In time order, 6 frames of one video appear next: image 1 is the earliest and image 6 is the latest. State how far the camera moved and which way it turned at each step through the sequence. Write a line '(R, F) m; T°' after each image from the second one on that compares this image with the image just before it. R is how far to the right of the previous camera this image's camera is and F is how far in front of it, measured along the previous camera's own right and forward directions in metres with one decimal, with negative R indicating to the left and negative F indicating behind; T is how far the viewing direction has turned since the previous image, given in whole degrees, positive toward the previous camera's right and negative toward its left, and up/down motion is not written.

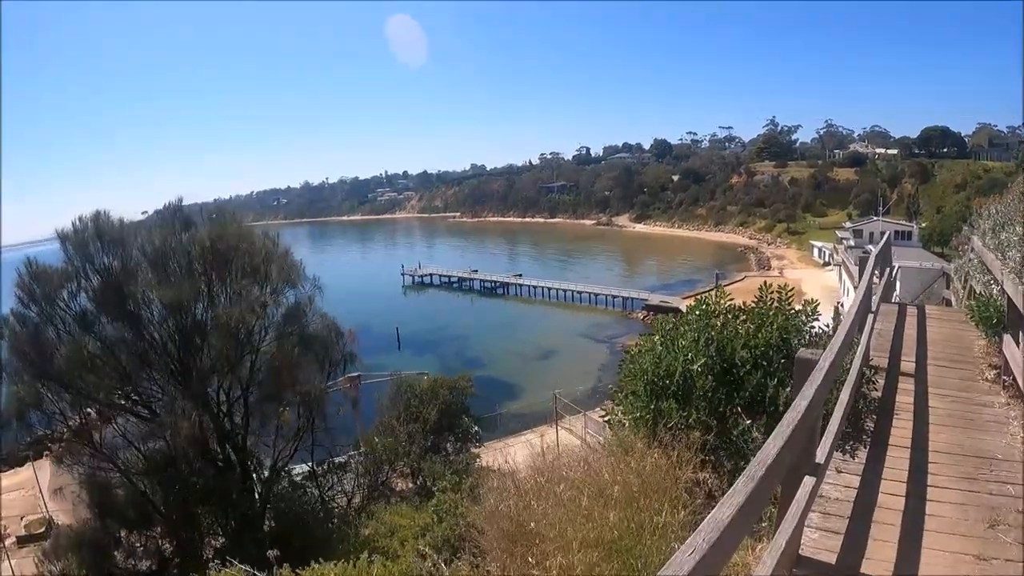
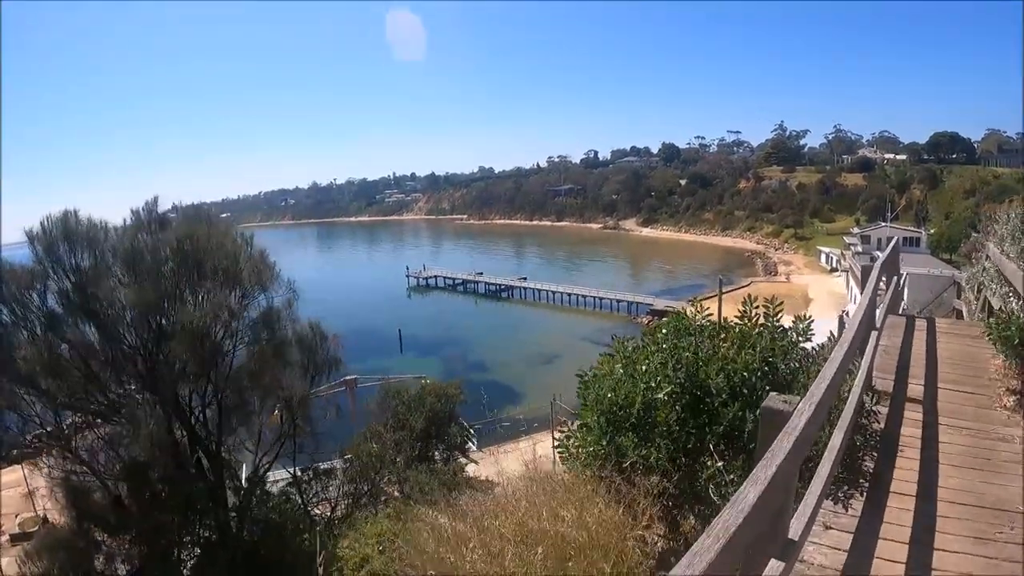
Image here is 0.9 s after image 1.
(+0.3, +0.4) m; -1°
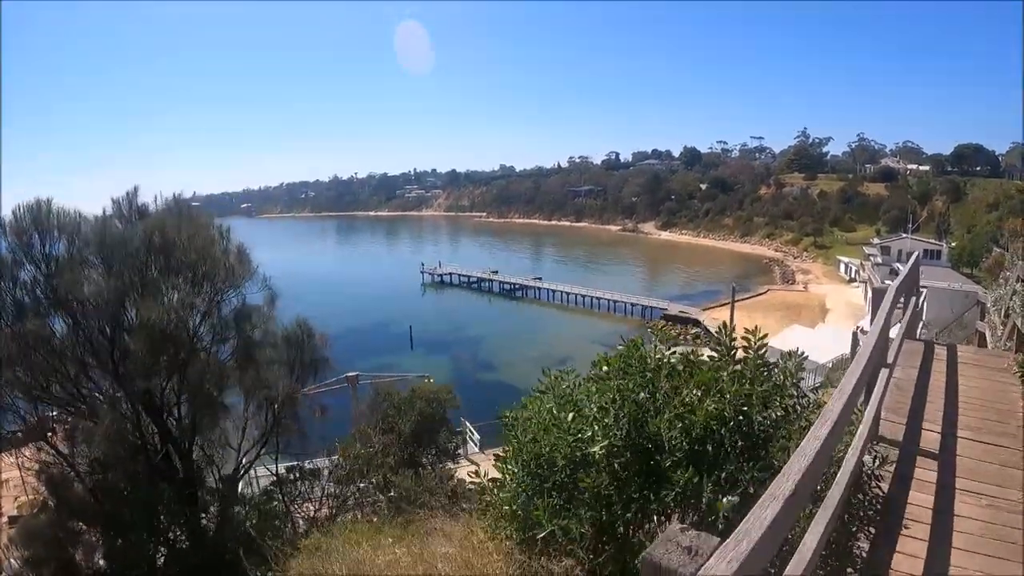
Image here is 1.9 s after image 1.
(+0.4, +0.5) m; -1°
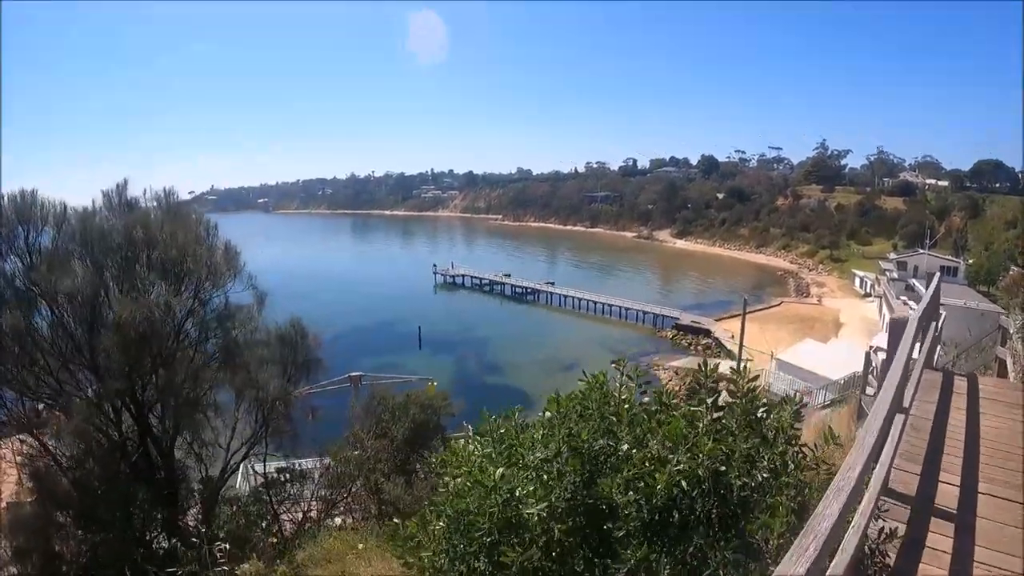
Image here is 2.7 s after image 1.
(+0.2, +0.3) m; -1°
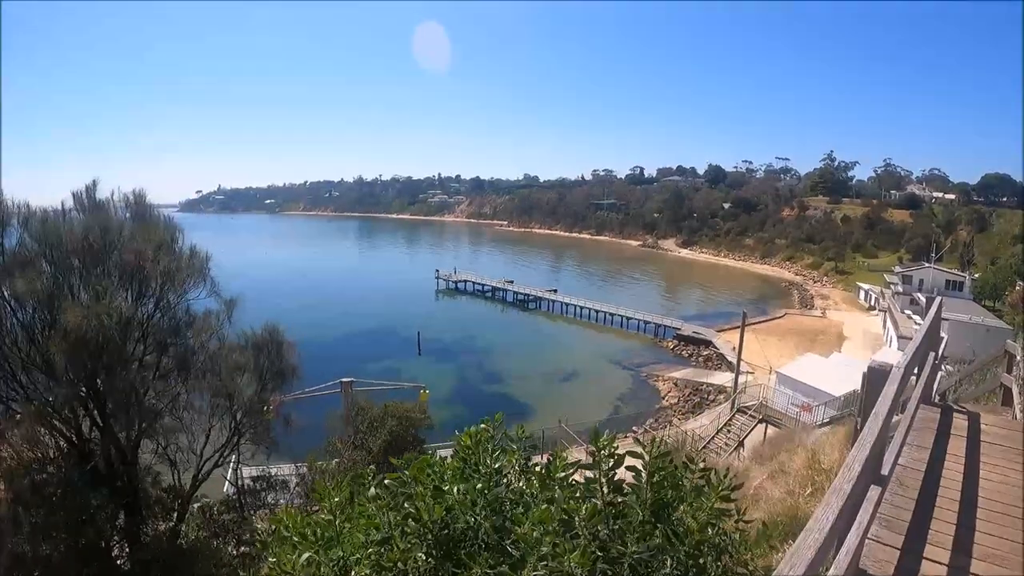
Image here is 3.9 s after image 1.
(+0.4, +0.5) m; 0°
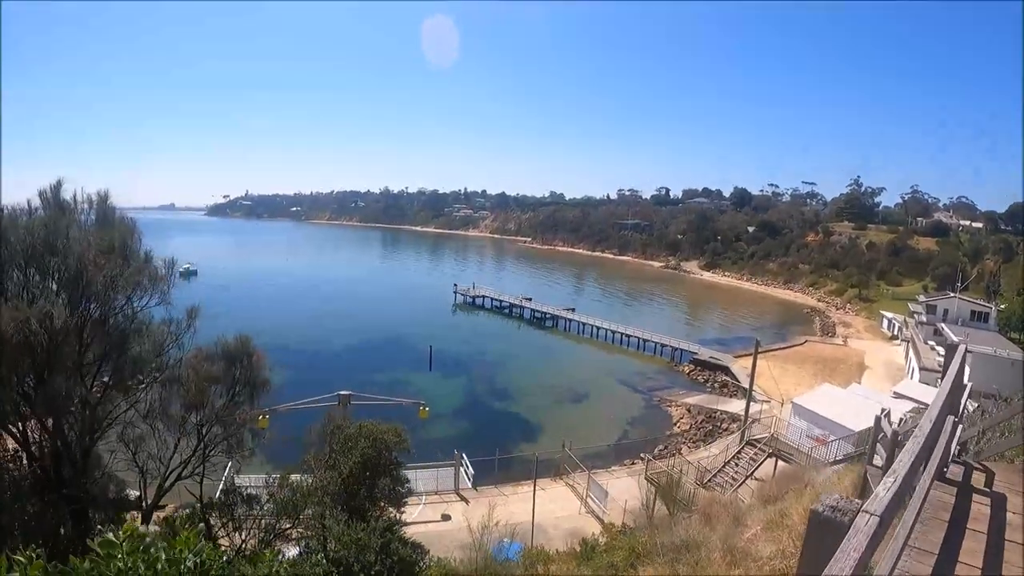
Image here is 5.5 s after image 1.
(+0.6, +0.7) m; -2°
